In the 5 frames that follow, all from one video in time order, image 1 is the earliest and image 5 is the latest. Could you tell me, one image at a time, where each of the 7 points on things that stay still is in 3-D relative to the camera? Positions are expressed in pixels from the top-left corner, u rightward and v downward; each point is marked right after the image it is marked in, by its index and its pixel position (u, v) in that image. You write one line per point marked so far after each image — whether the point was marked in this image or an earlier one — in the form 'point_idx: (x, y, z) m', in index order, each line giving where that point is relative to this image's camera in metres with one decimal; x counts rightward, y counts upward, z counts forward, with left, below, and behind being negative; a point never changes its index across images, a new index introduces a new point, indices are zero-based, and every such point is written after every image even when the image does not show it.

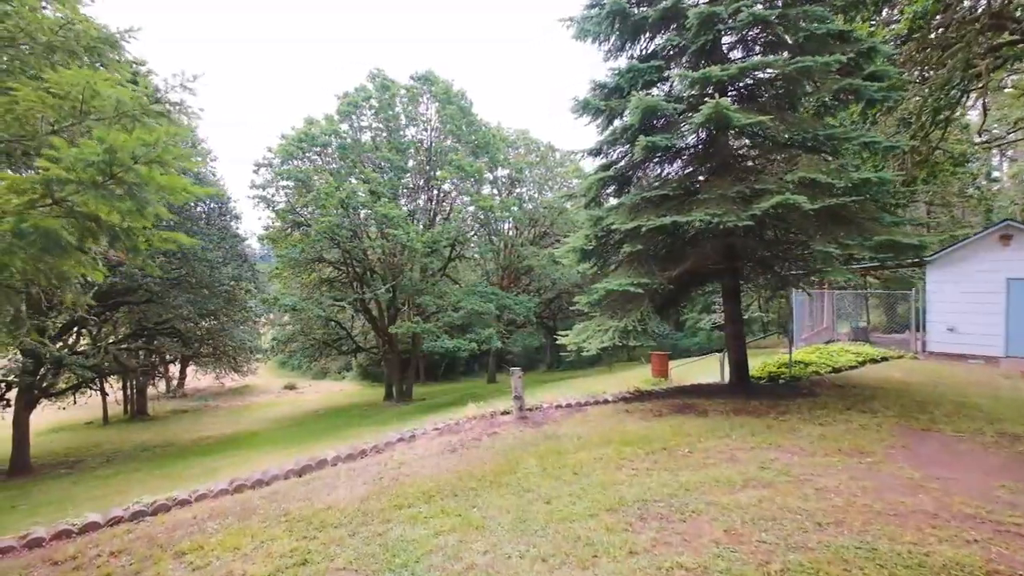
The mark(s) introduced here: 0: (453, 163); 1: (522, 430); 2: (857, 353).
0: (-2.1, +4.4, +16.1) m
1: (+0.1, -1.5, +4.8) m
2: (+7.4, -1.4, +9.7) m
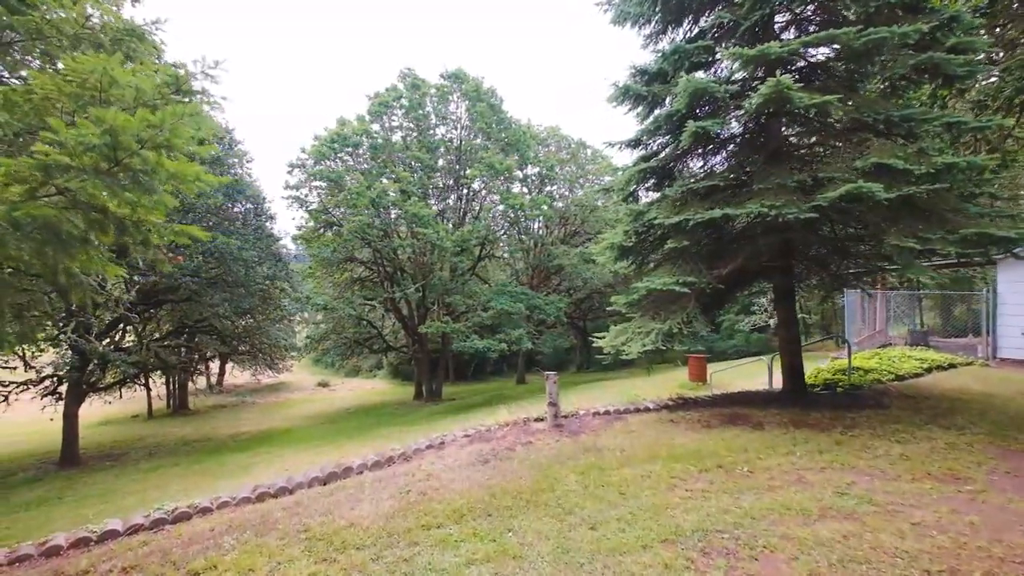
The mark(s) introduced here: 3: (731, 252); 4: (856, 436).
0: (-1.0, +4.5, +15.9) m
1: (+0.5, -1.5, +4.5) m
2: (+8.1, -1.4, +8.9) m
3: (+2.7, +0.5, +5.6) m
4: (+3.1, -1.3, +4.1) m
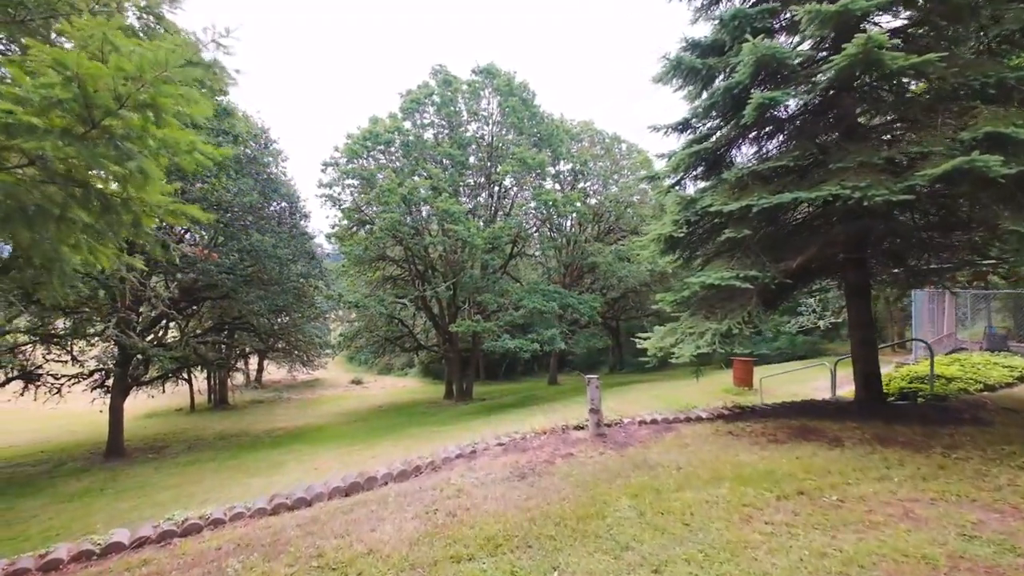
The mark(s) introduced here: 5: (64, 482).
0: (+0.1, +4.5, +15.5) m
1: (+0.8, -1.5, +4.0) m
2: (+8.7, -1.4, +7.9) m
3: (+3.2, +0.5, +5.0) m
4: (+3.4, -1.3, +3.4) m
5: (-11.0, -4.8, +11.1) m
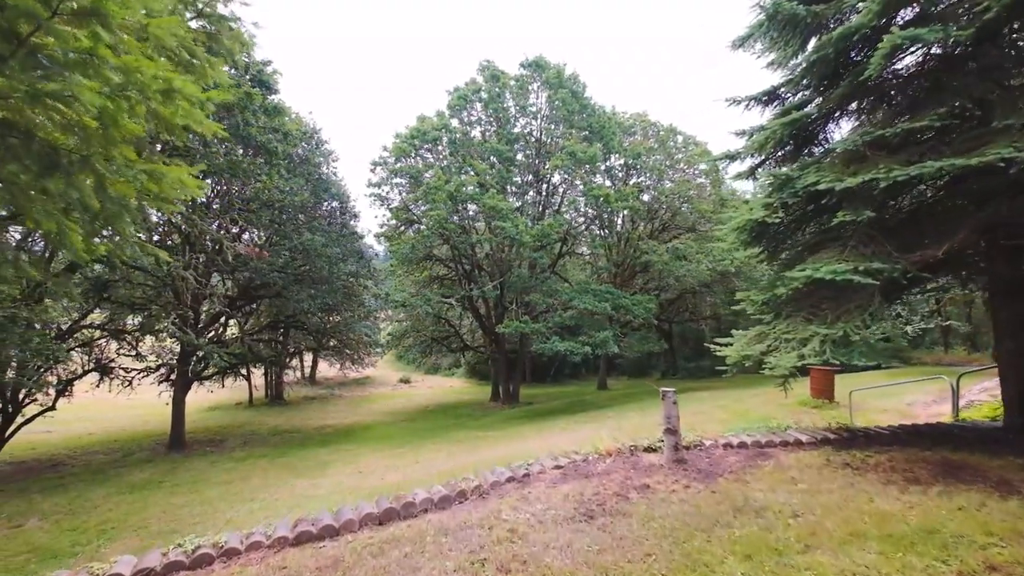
0: (+1.7, +4.5, +14.8) m
1: (+1.3, -1.4, +3.2) m
2: (+9.5, -1.4, +6.3) m
3: (+3.7, +0.5, +4.0) m
4: (+3.8, -1.3, +2.4) m
5: (-9.8, -4.7, +11.5) m
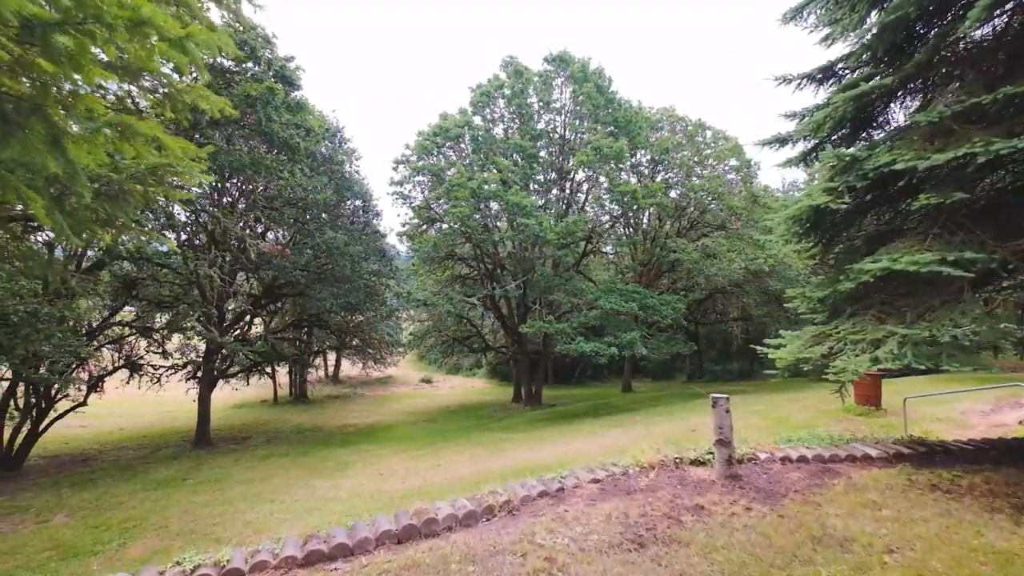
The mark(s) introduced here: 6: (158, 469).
0: (+2.5, +4.6, +14.3) m
1: (+1.5, -1.4, +2.8) m
2: (+9.8, -1.4, +5.5) m
3: (+4.0, +0.6, +3.4) m
4: (+4.0, -1.2, +1.9) m
5: (-9.2, -4.7, +11.6) m
6: (-9.2, -4.7, +11.6) m
